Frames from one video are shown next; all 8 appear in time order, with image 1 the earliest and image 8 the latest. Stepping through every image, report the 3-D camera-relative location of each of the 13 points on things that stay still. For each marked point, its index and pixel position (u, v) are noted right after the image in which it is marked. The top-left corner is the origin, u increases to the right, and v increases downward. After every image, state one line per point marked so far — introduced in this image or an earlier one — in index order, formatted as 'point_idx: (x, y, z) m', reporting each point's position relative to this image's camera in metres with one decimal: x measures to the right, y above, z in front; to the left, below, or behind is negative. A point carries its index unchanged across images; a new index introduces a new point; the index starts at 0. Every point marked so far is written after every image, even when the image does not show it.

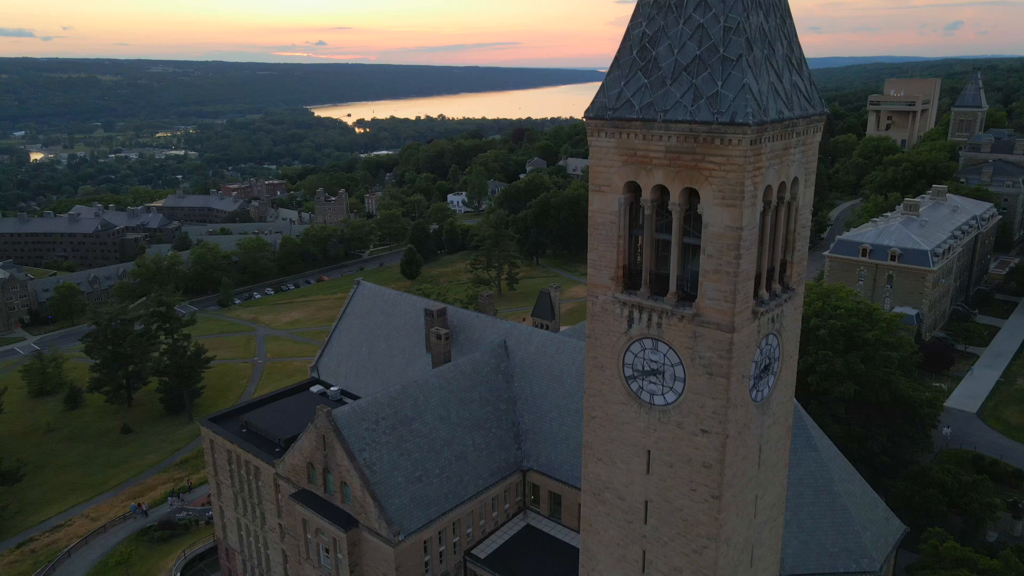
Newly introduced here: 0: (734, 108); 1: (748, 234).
0: (+3.0, +2.4, +9.8) m
1: (+3.3, +0.8, +10.4) m
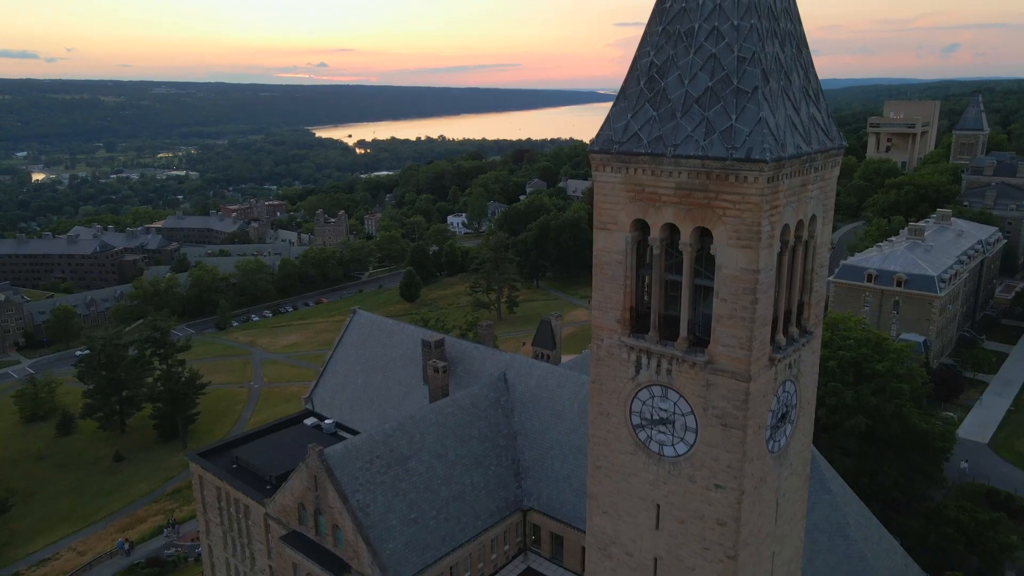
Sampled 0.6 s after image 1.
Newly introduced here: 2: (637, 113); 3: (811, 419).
0: (+3.0, +1.8, +9.2) m
1: (+3.3, +0.1, +9.7) m
2: (+1.8, +2.5, +10.4) m
3: (+4.9, -2.1, +12.0) m
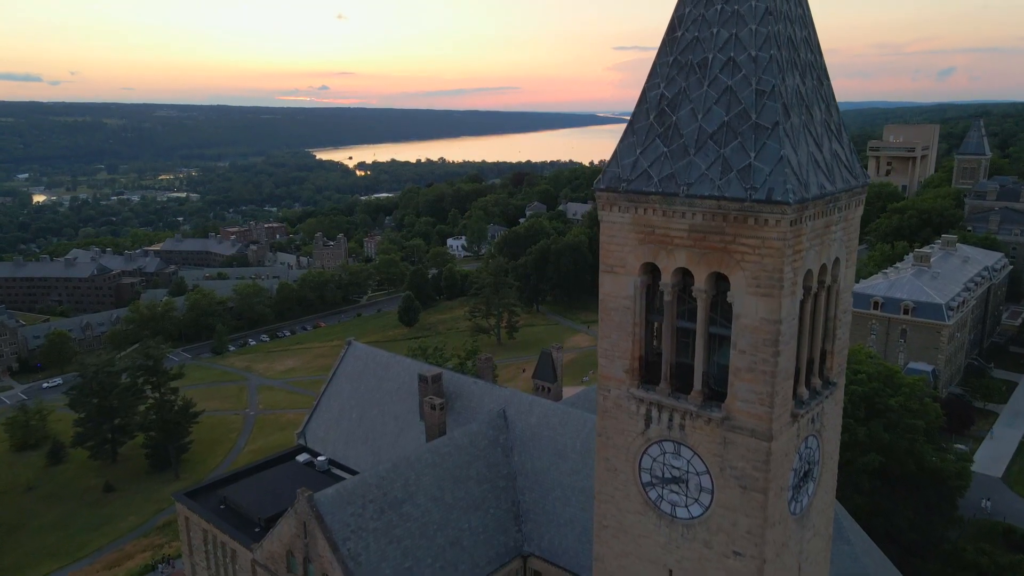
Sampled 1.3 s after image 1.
0: (+3.0, +1.2, +8.4) m
1: (+3.3, -0.5, +8.9) m
2: (+1.8, +1.8, +9.6) m
3: (+4.9, -2.8, +11.1) m
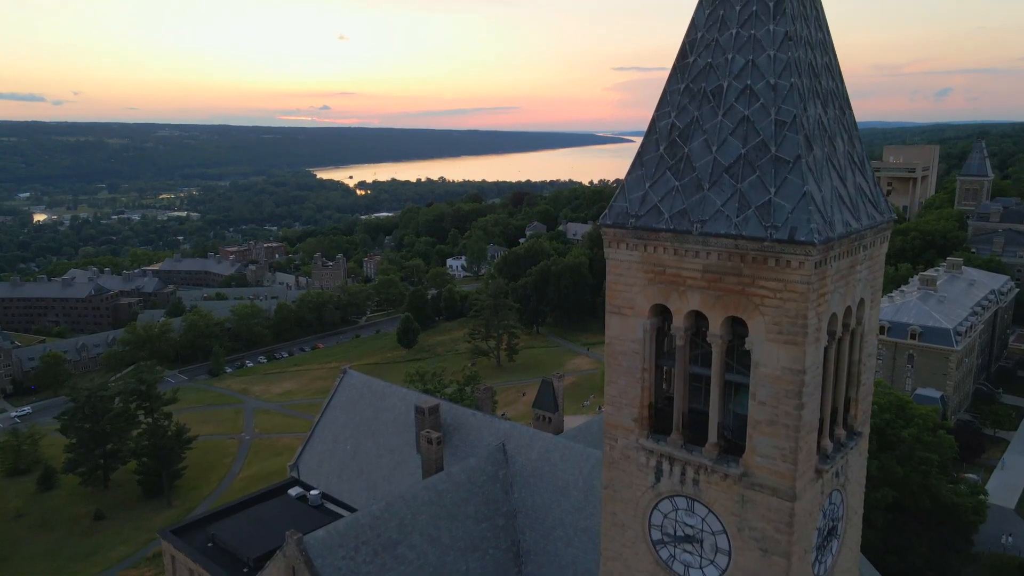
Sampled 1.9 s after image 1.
0: (+3.0, +0.7, +7.8) m
1: (+3.3, -1.0, +8.2) m
2: (+1.8, +1.3, +9.0) m
3: (+4.9, -3.4, +10.3) m
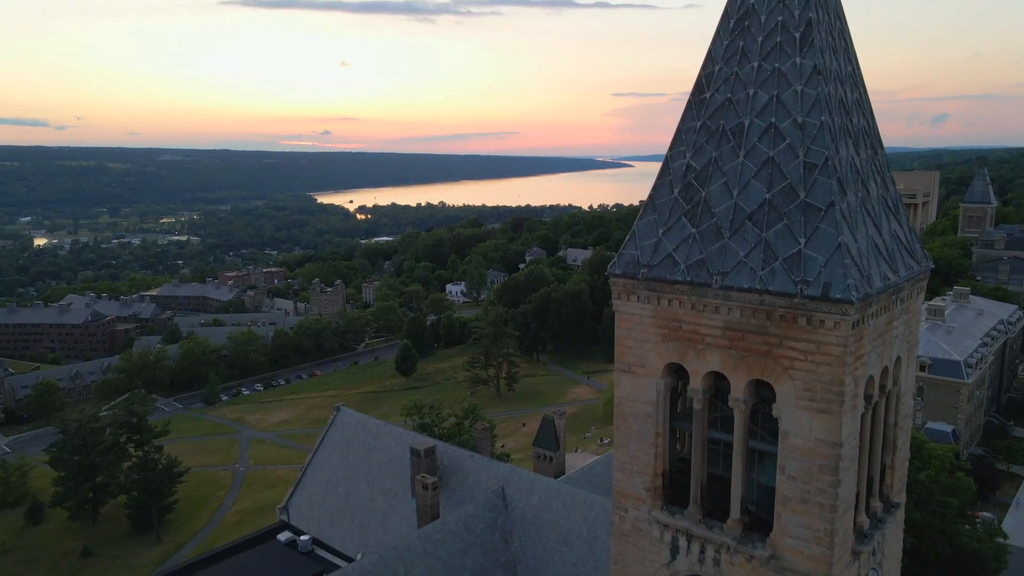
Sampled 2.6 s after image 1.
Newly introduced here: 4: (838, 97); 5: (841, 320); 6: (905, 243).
0: (+3.0, +0.1, +6.9) m
1: (+3.3, -1.6, +7.3) m
2: (+1.8, +0.6, +8.1) m
3: (+4.9, -4.1, +9.3) m
4: (+3.4, +2.0, +7.7) m
5: (+3.1, -0.3, +6.9) m
6: (+4.4, +0.5, +8.2) m
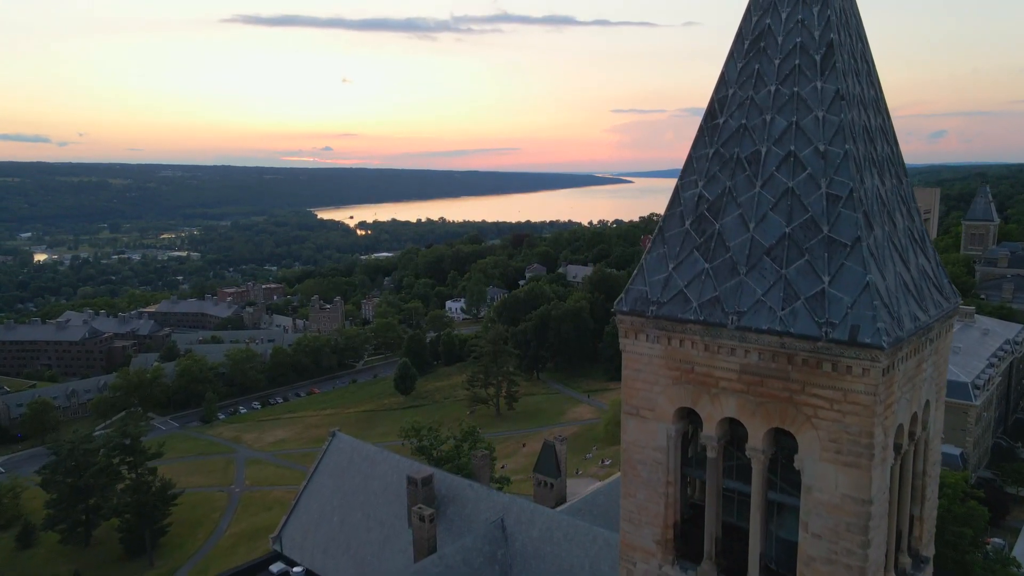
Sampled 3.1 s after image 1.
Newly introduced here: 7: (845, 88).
0: (+3.0, -0.3, +6.3) m
1: (+3.3, -2.0, +6.7) m
2: (+1.8, +0.2, +7.6) m
3: (+4.9, -4.5, +8.7) m
4: (+3.4, +1.6, +7.1) m
5: (+3.1, -0.7, +6.3) m
6: (+4.4, +0.1, +7.7) m
7: (+3.1, +1.9, +6.9) m
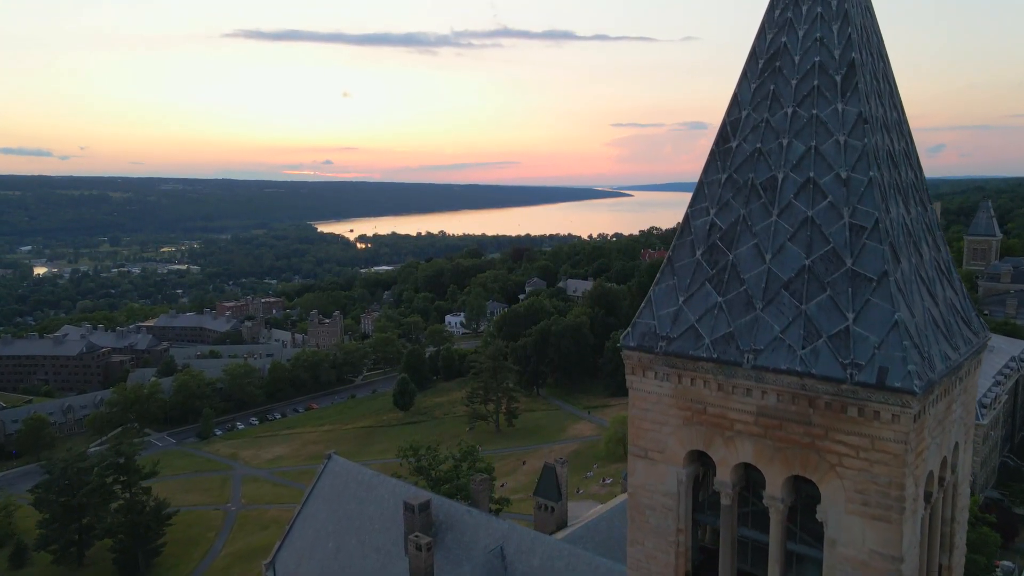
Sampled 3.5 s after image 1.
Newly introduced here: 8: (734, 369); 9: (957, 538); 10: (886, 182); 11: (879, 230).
0: (+2.9, -0.6, +5.8) m
1: (+3.3, -2.3, +6.2) m
2: (+1.7, -0.1, +7.1) m
3: (+4.8, -4.9, +8.1) m
4: (+3.4, +1.3, +6.7) m
5: (+3.1, -1.0, +5.8) m
6: (+4.4, -0.2, +7.2) m
7: (+3.1, +1.6, +6.5) m
8: (+2.0, -0.7, +6.6) m
9: (+4.5, -2.5, +7.5) m
10: (+3.3, +0.9, +6.5) m
11: (+3.1, +0.5, +6.2) m
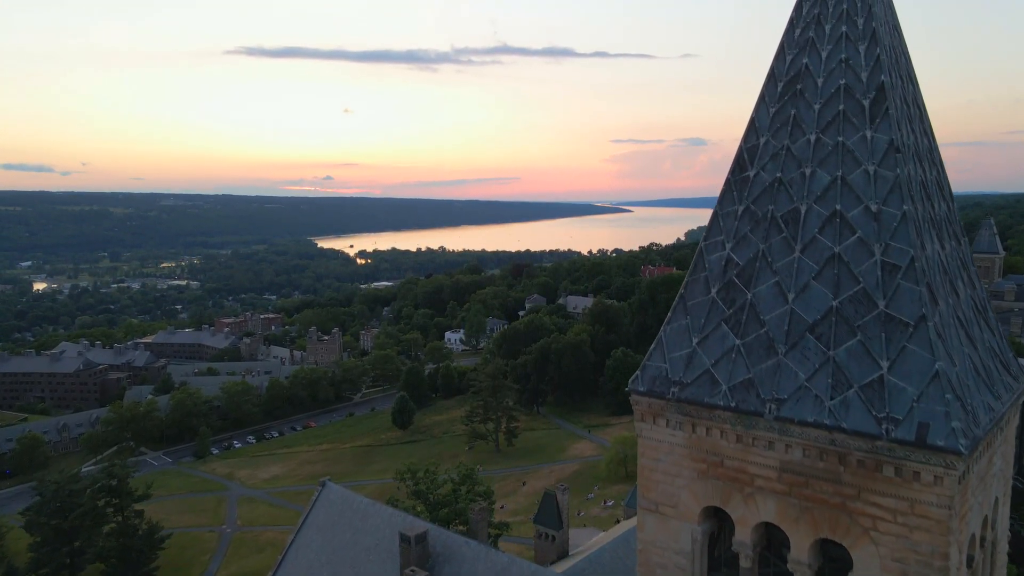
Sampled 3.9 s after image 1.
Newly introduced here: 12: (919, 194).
0: (+2.9, -0.9, +5.3) m
1: (+3.3, -2.7, +5.5) m
2: (+1.7, -0.5, +6.5) m
3: (+4.8, -5.2, +7.4) m
4: (+3.4, +0.9, +6.1) m
5: (+3.1, -1.3, +5.2) m
6: (+4.4, -0.6, +6.6) m
7: (+3.1, +1.2, +5.9) m
8: (+2.0, -1.1, +6.0) m
9: (+4.5, -2.9, +6.8) m
10: (+3.3, +0.6, +5.9) m
11: (+3.1, +0.1, +5.6) m
12: (+3.4, +0.8, +6.1) m
